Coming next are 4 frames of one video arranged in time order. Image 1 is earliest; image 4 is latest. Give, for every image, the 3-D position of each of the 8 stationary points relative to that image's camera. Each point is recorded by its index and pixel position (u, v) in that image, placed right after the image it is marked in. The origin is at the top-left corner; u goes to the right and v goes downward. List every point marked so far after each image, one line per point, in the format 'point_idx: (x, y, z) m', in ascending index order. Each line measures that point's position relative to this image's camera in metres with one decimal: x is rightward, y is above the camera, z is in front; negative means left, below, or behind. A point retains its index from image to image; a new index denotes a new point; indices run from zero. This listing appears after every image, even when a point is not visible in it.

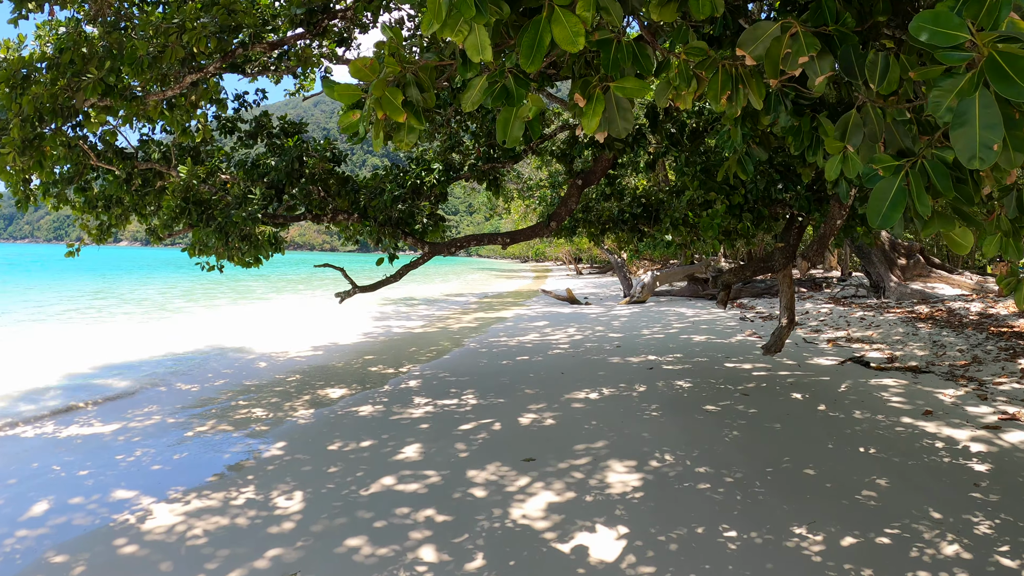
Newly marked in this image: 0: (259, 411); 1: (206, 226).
0: (-2.8, -1.4, +6.4) m
1: (-3.3, +0.7, +6.3) m
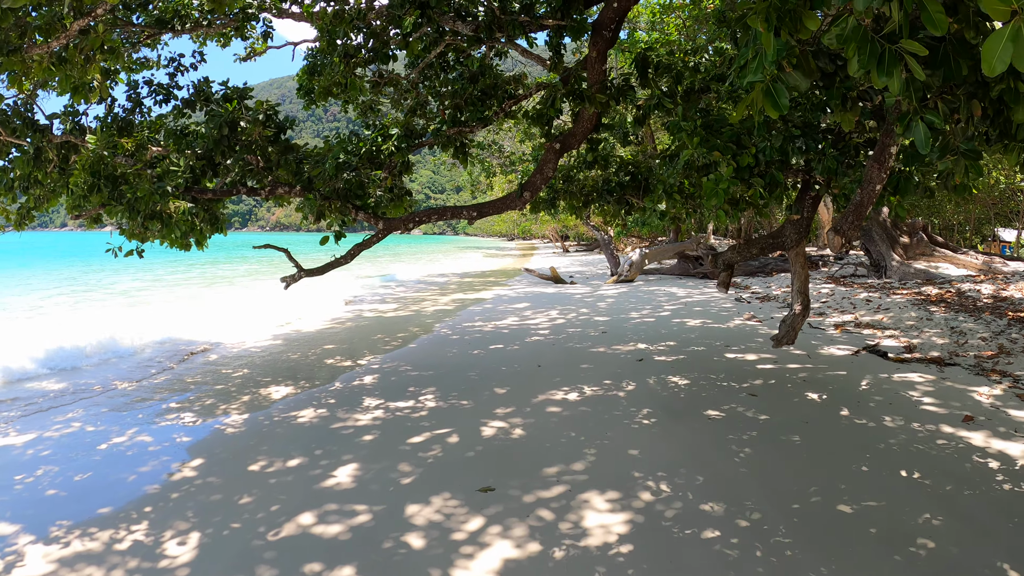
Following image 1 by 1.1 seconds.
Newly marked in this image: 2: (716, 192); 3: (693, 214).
0: (-3.1, -1.2, +5.5) m
1: (-3.6, +0.8, +5.4) m
2: (+1.2, +0.6, +3.3) m
3: (+1.5, +0.6, +5.0) m
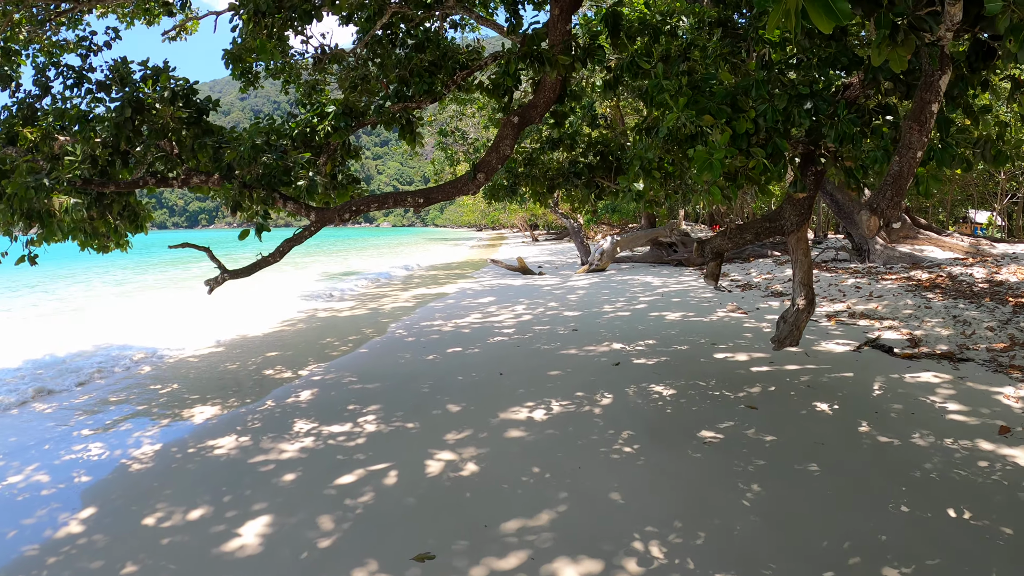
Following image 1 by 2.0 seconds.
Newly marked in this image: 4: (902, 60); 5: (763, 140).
0: (-3.4, -1.3, +4.7) m
1: (-4.0, +0.7, +4.5) m
2: (+0.9, +0.6, +2.7) m
3: (+1.2, +0.7, +4.3) m
4: (+1.3, +0.7, +1.9) m
5: (+1.3, +0.8, +3.1) m
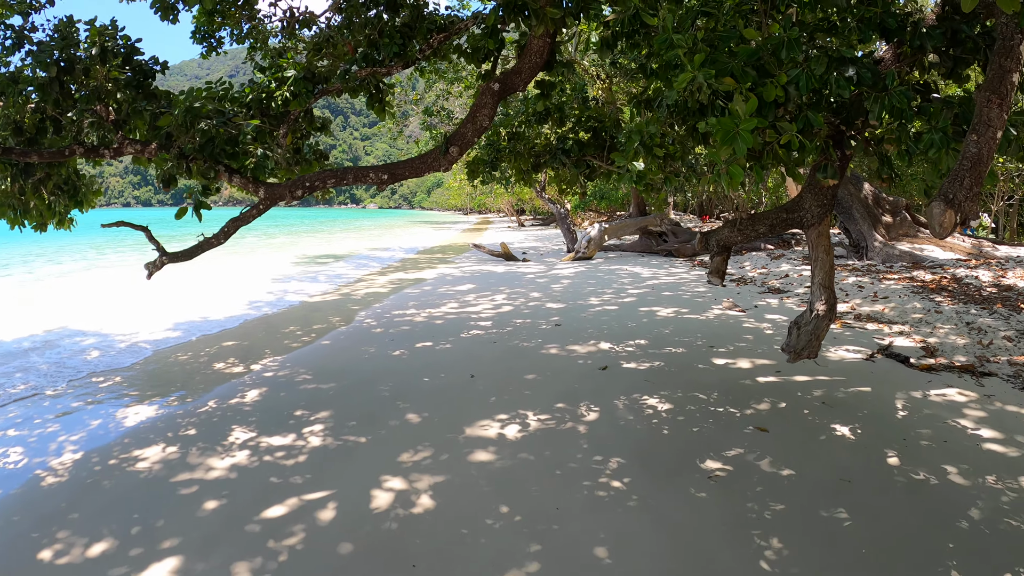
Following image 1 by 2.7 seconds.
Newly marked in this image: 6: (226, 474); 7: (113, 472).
0: (-3.6, -1.1, +4.1) m
1: (-4.2, +0.9, +3.8) m
2: (+0.8, +0.6, +2.1) m
3: (+1.1, +0.7, +3.8) m
4: (+1.2, +0.7, +1.3) m
5: (+1.2, +0.8, +2.5) m
6: (-1.5, -1.0, +3.0) m
7: (-2.3, -1.1, +3.4) m
